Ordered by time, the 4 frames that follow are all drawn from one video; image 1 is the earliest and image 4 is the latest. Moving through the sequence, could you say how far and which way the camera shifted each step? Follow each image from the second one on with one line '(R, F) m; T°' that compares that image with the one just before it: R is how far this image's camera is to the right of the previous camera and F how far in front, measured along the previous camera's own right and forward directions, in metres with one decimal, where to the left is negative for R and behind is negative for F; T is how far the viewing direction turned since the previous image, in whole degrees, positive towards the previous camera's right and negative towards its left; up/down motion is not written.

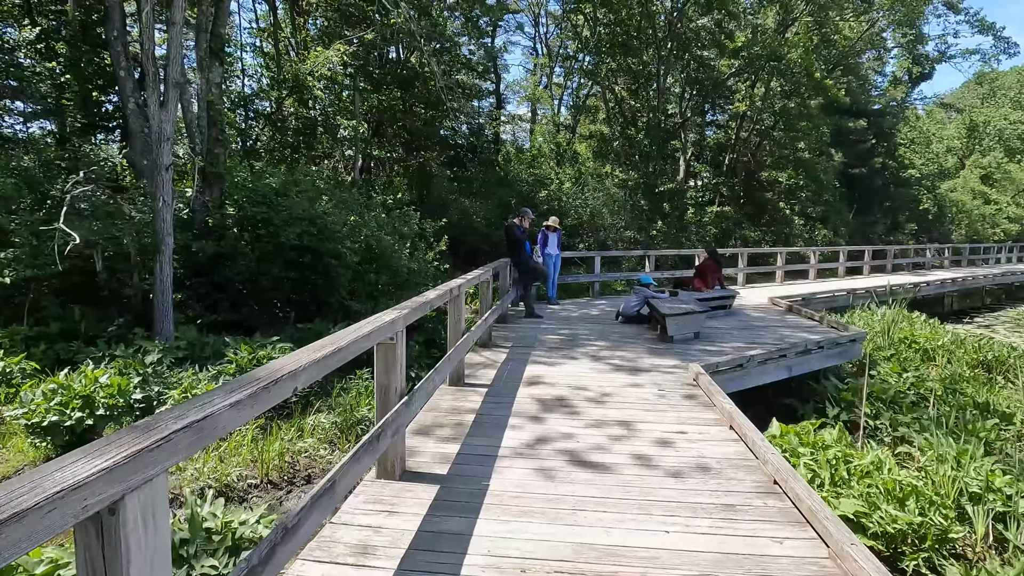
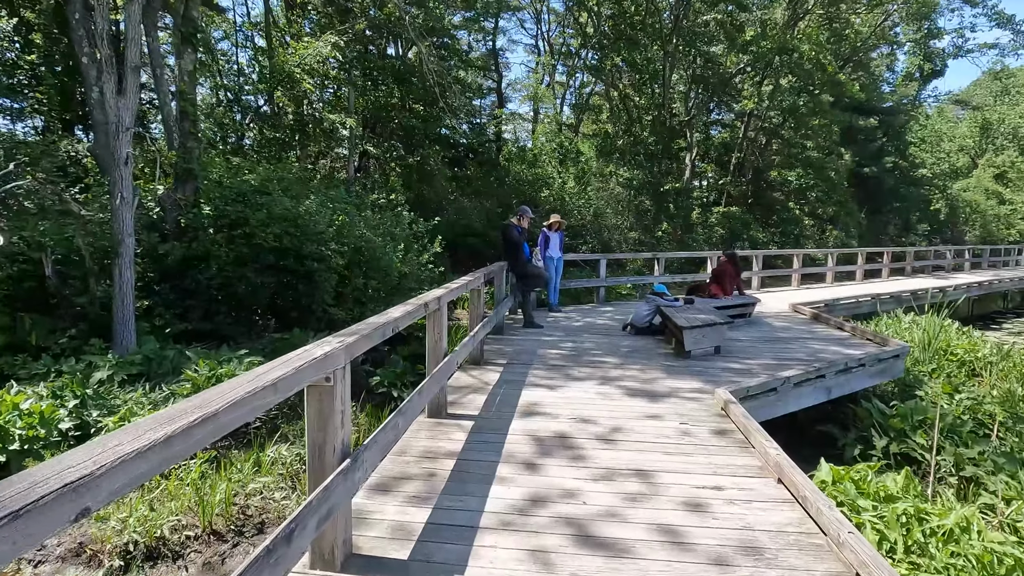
(+0.1, +0.7) m; 0°
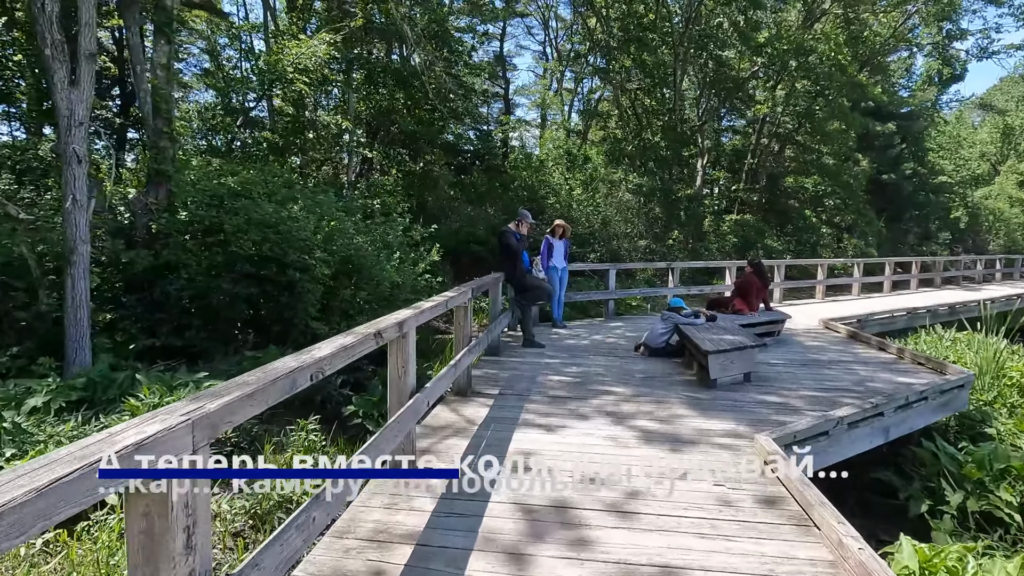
(+0.1, +0.7) m; -1°
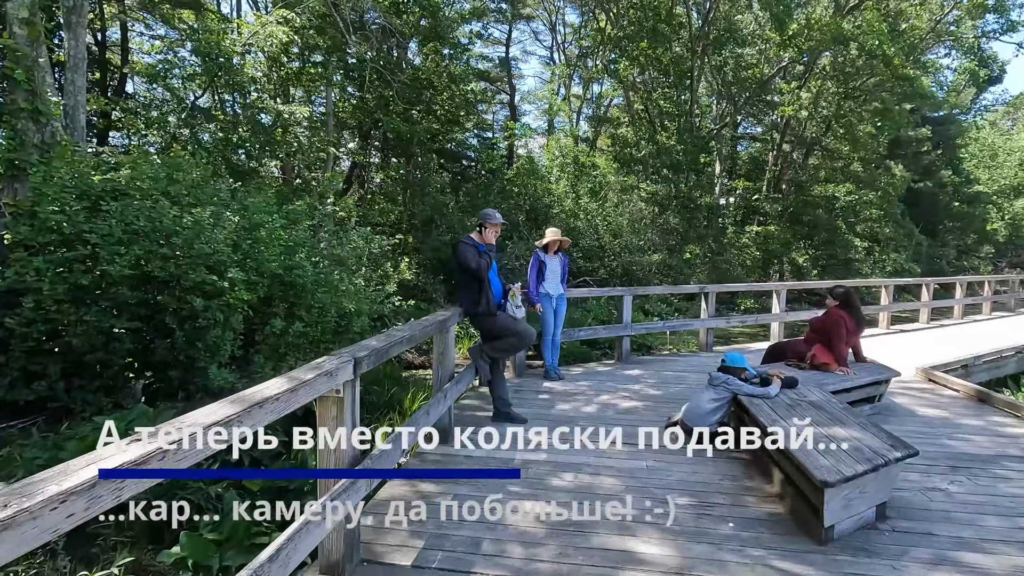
(+0.3, +2.0) m; -1°
